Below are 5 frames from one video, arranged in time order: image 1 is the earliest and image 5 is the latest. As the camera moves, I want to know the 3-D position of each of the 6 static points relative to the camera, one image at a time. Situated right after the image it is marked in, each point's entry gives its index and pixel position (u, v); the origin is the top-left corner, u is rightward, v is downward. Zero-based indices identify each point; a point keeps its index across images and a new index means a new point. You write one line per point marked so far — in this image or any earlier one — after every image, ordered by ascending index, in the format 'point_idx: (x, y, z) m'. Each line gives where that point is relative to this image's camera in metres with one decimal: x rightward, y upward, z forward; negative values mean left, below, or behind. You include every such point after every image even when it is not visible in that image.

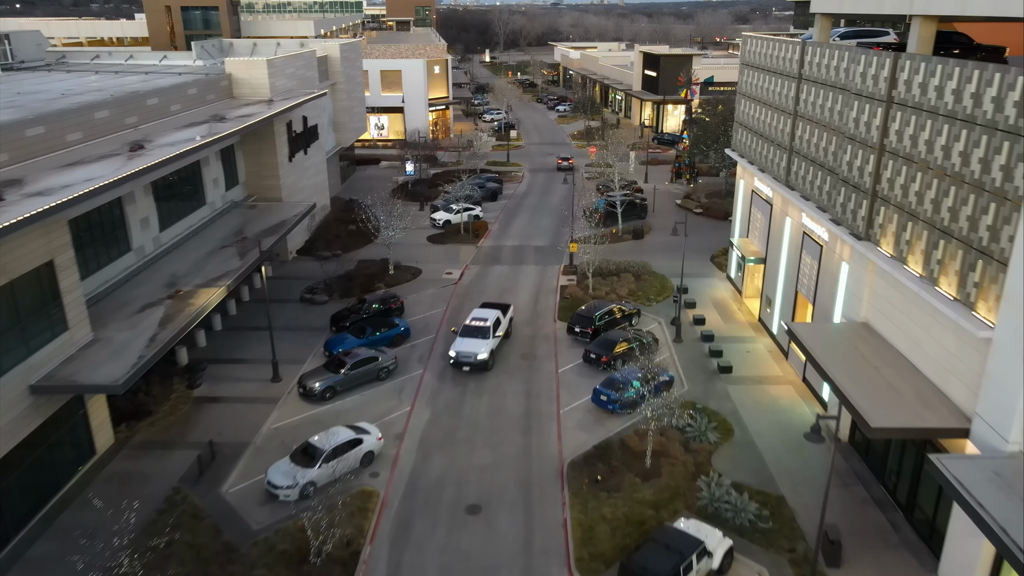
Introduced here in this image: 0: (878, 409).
0: (+7.9, -2.6, +16.5) m
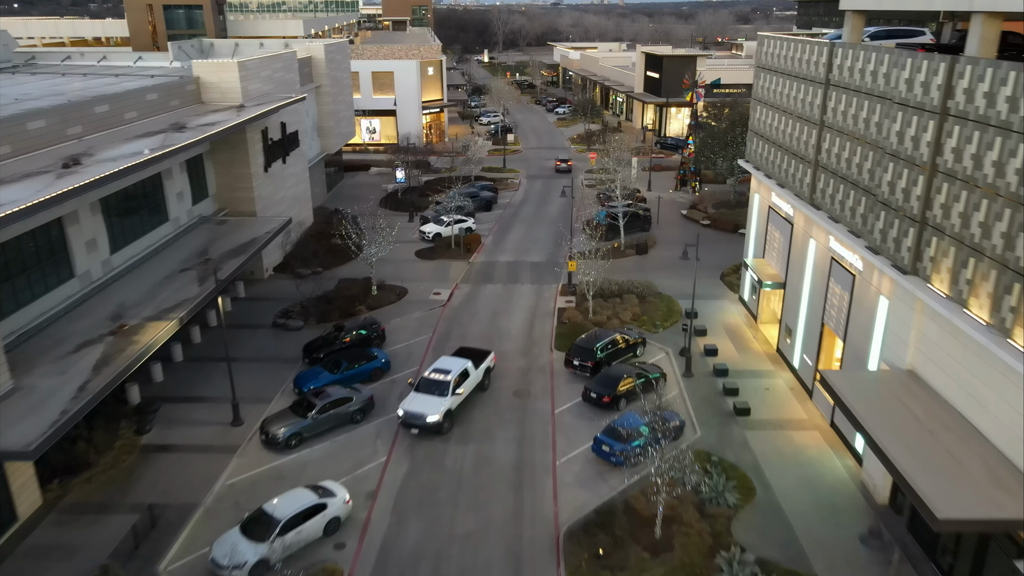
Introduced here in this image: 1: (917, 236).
0: (+7.6, -3.6, +13.6) m
1: (+9.1, +1.2, +17.2) m
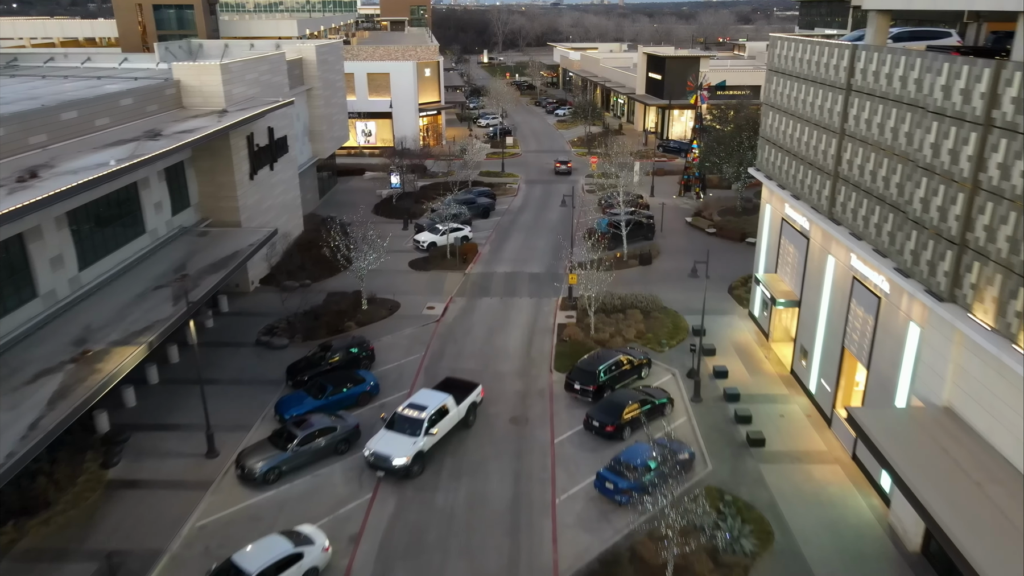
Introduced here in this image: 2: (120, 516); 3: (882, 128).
0: (+7.5, -4.2, +11.9) m
1: (+9.0, +0.6, +15.5) m
2: (-9.7, -5.7, +18.9) m
3: (+9.1, +3.9, +18.8) m
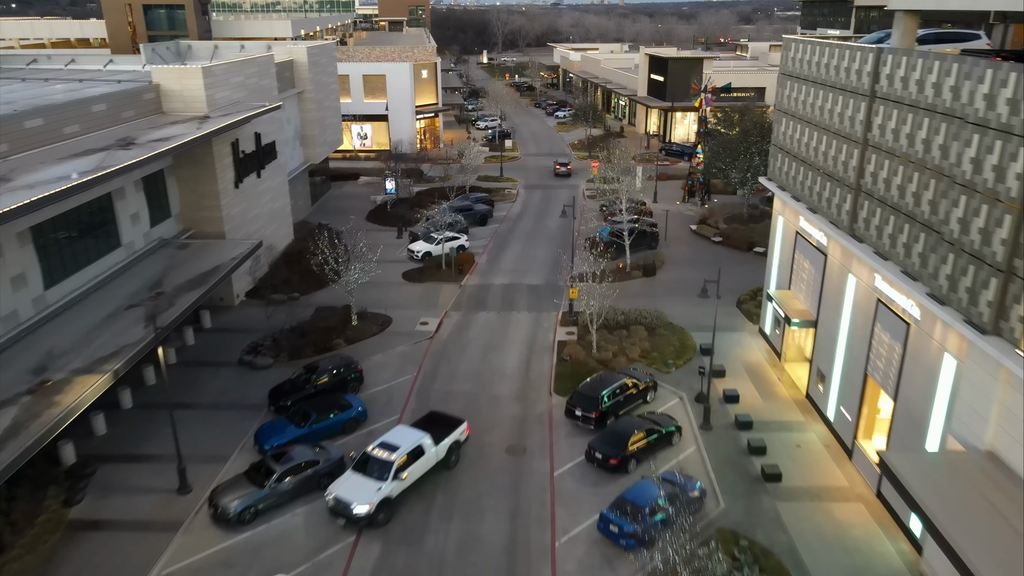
0: (+7.4, -4.8, +10.3) m
1: (+8.9, 0.0, +13.9) m
2: (-9.8, -6.2, +17.3) m
3: (+9.0, +3.3, +17.2) m
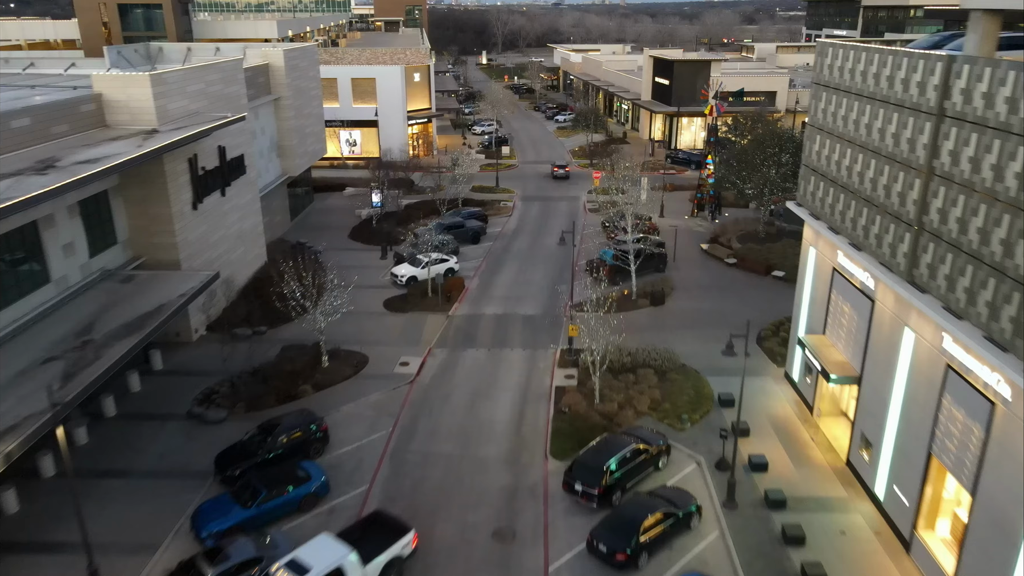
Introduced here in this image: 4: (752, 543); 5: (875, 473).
0: (+7.1, -6.1, +6.7) m
1: (+8.6, -1.3, +10.3) m
2: (-10.1, -7.5, +13.7) m
3: (+8.7, +2.1, +13.6) m
4: (+5.6, -5.9, +17.7) m
5: (+9.0, -4.6, +18.7) m
